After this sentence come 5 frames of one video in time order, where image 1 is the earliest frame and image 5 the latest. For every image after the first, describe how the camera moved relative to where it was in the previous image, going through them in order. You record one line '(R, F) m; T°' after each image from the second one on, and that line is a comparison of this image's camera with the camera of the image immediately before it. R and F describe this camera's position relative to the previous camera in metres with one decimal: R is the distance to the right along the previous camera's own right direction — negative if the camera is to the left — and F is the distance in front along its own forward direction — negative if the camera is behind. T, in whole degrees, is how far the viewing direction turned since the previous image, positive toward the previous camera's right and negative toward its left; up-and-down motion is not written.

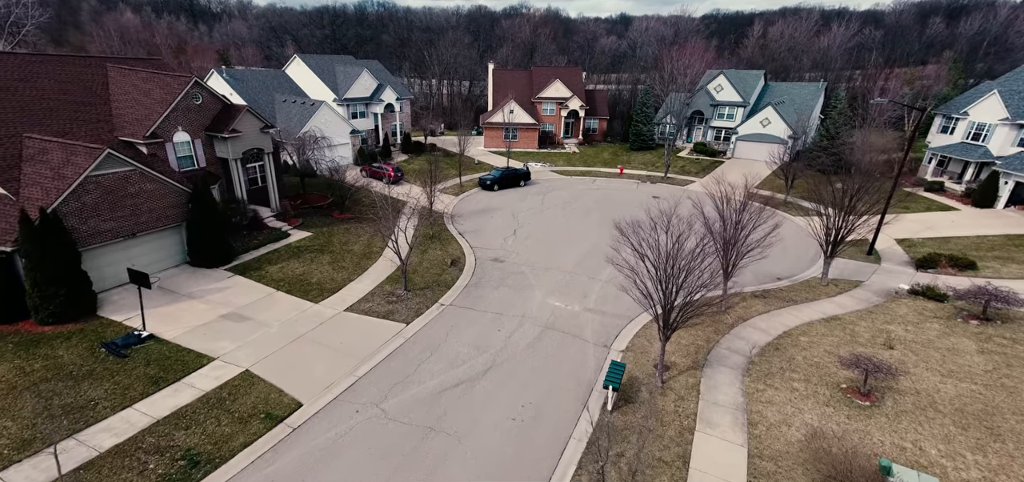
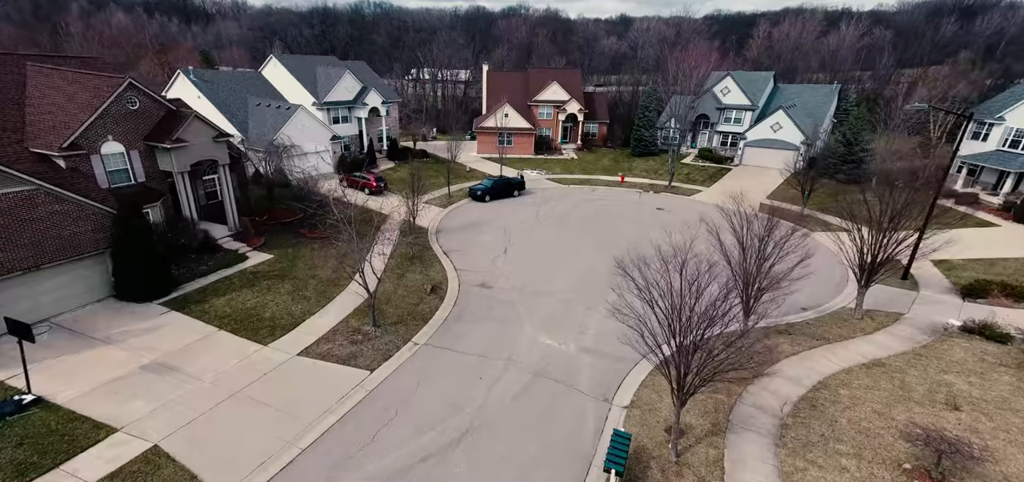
(+0.5, +2.3) m; 0°
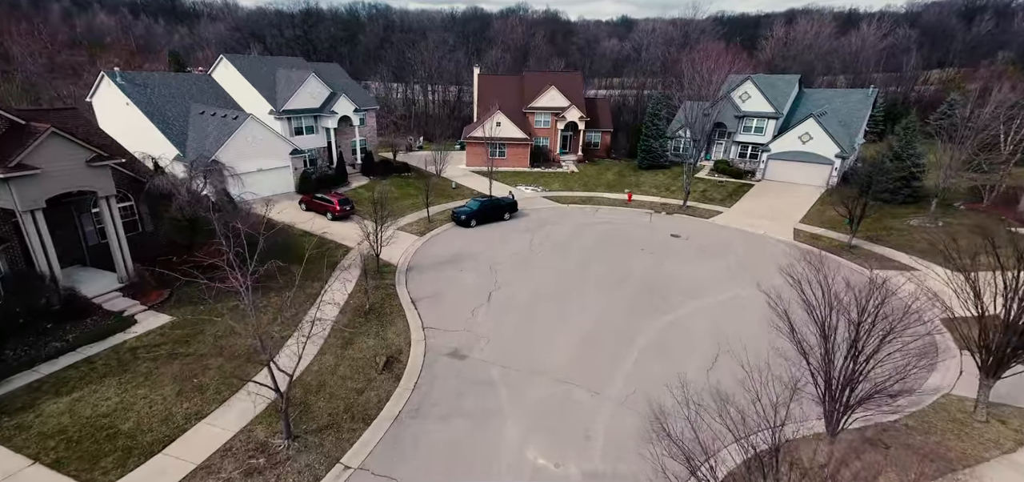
(+0.6, +4.3) m; 0°
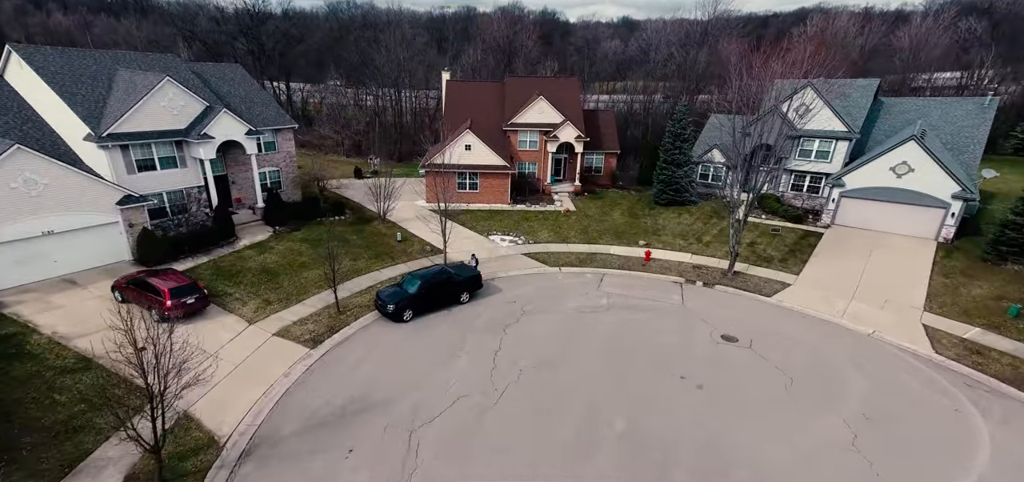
(+1.6, +9.4) m; 0°
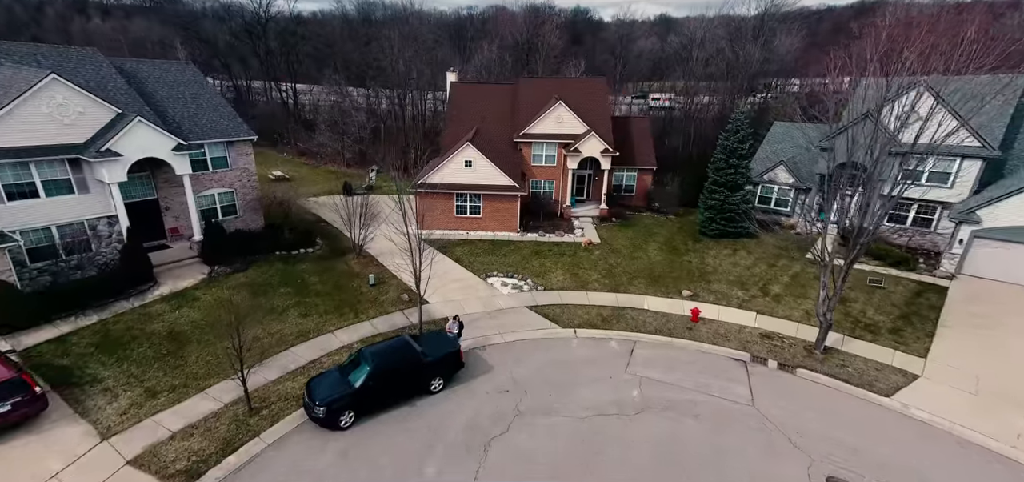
(+1.0, +5.4) m; -4°
